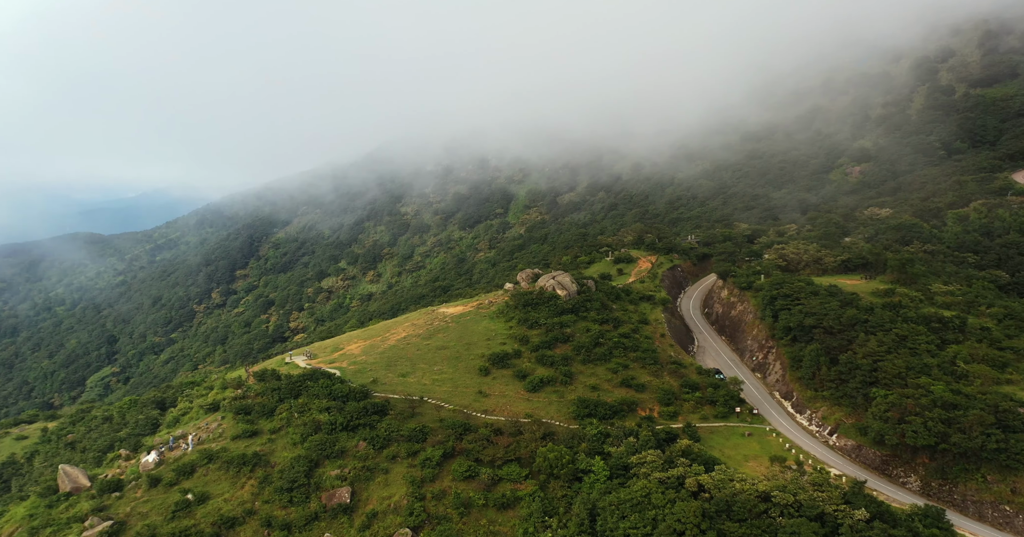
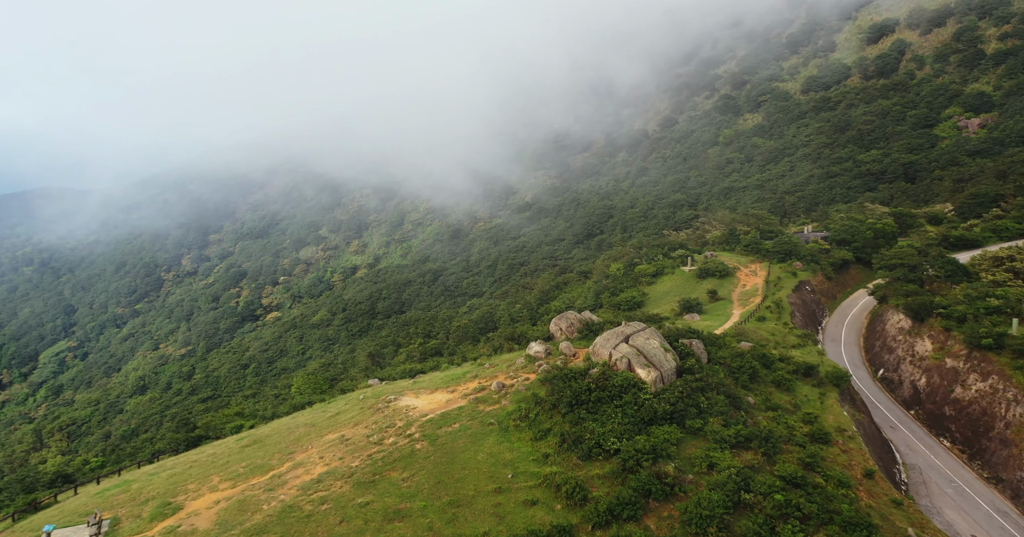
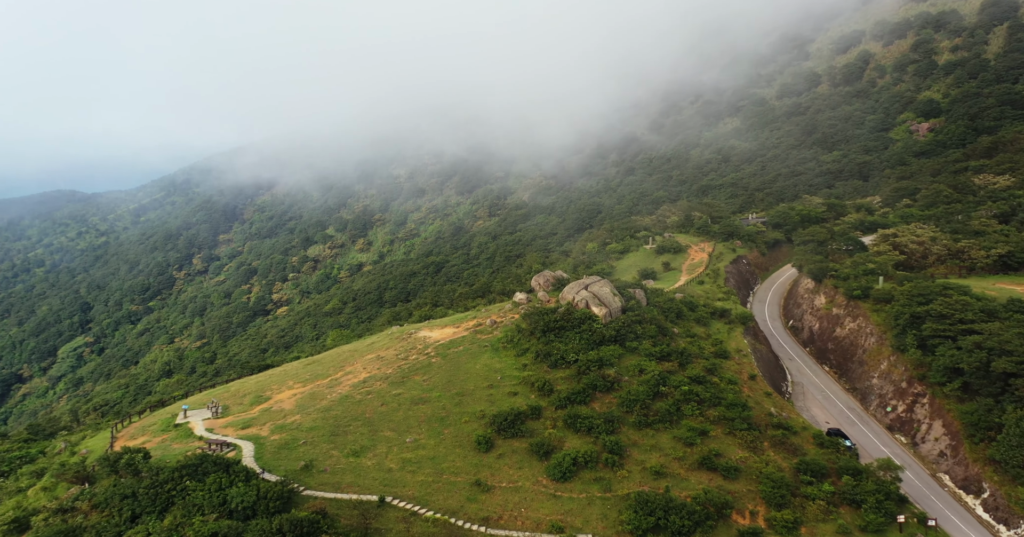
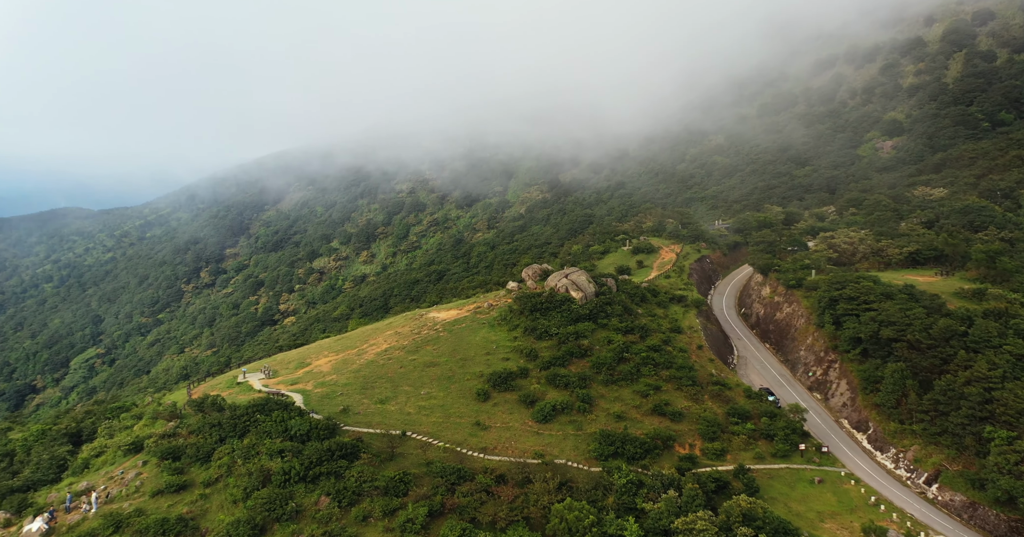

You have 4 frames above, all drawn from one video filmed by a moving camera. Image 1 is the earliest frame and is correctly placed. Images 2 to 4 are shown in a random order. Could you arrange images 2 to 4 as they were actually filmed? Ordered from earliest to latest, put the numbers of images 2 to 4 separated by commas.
4, 3, 2
